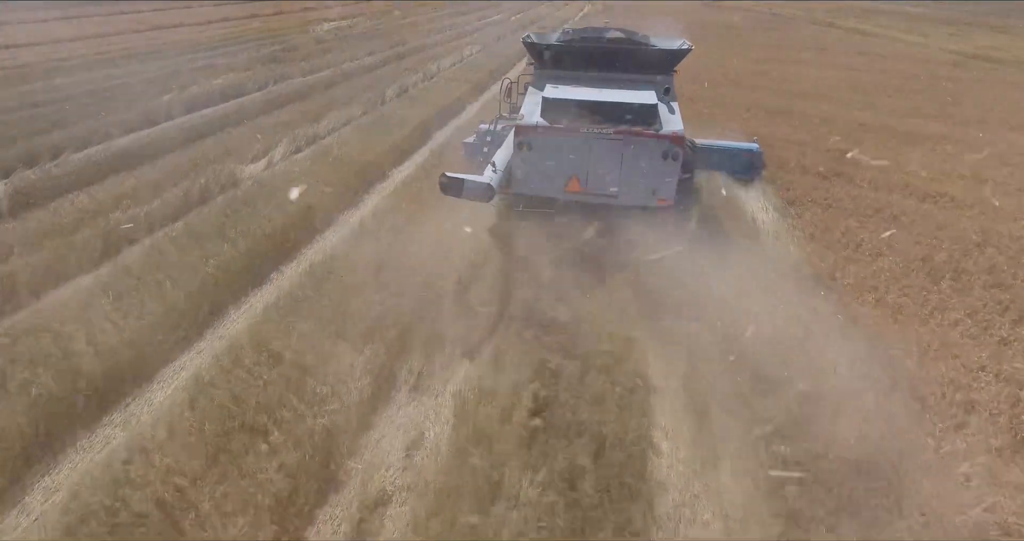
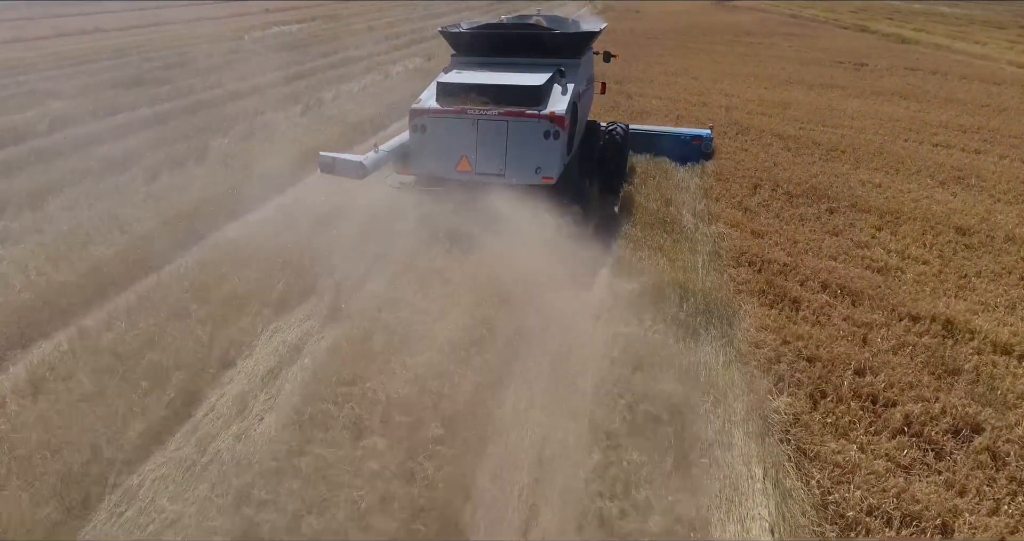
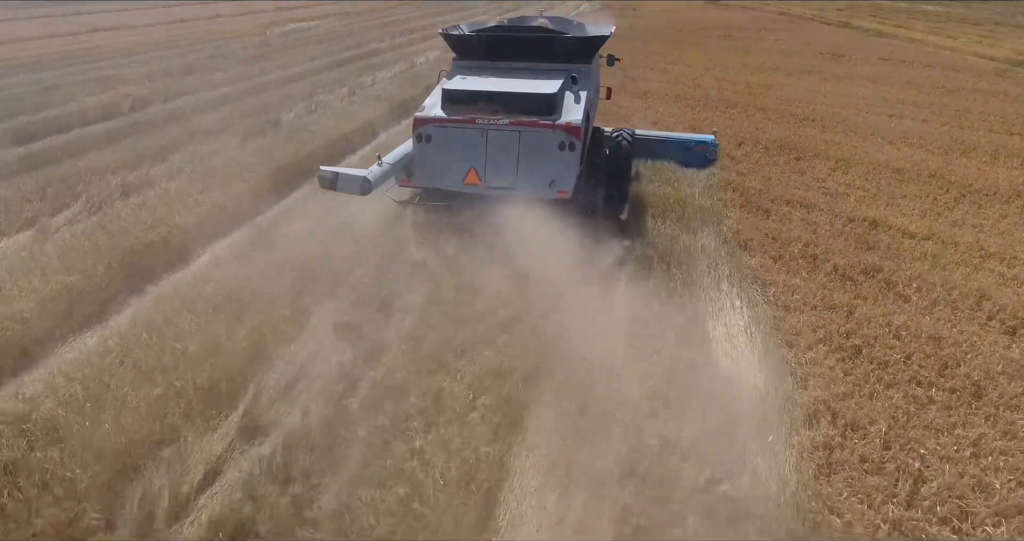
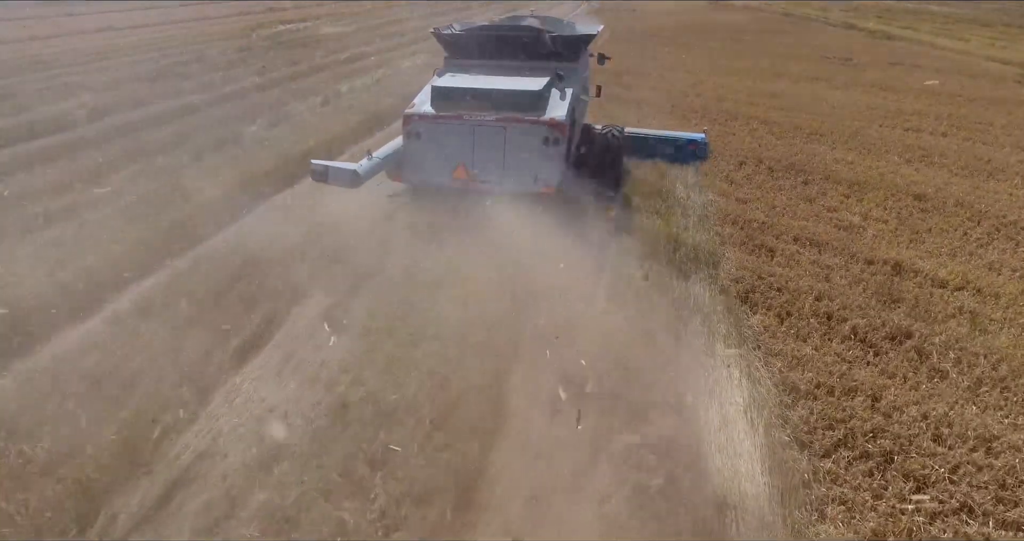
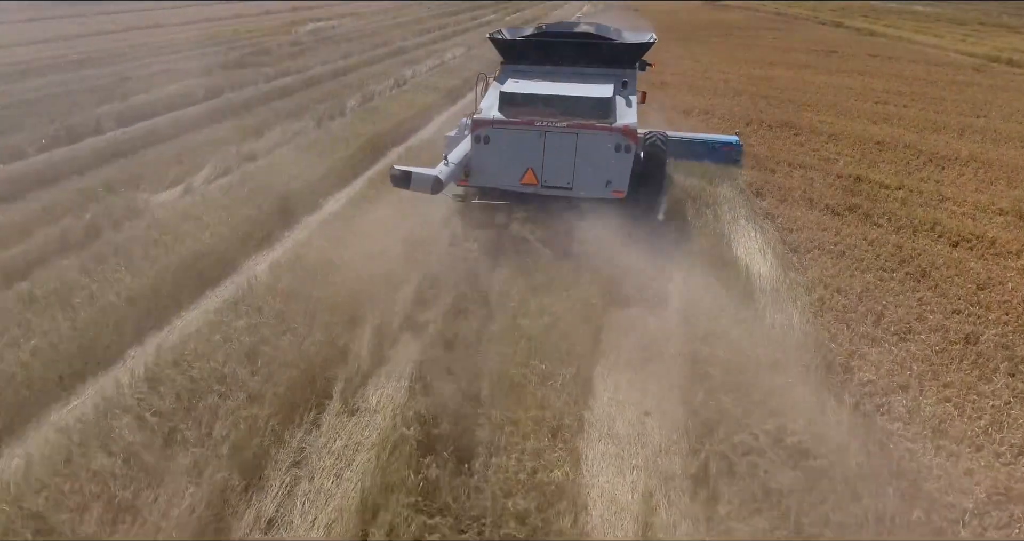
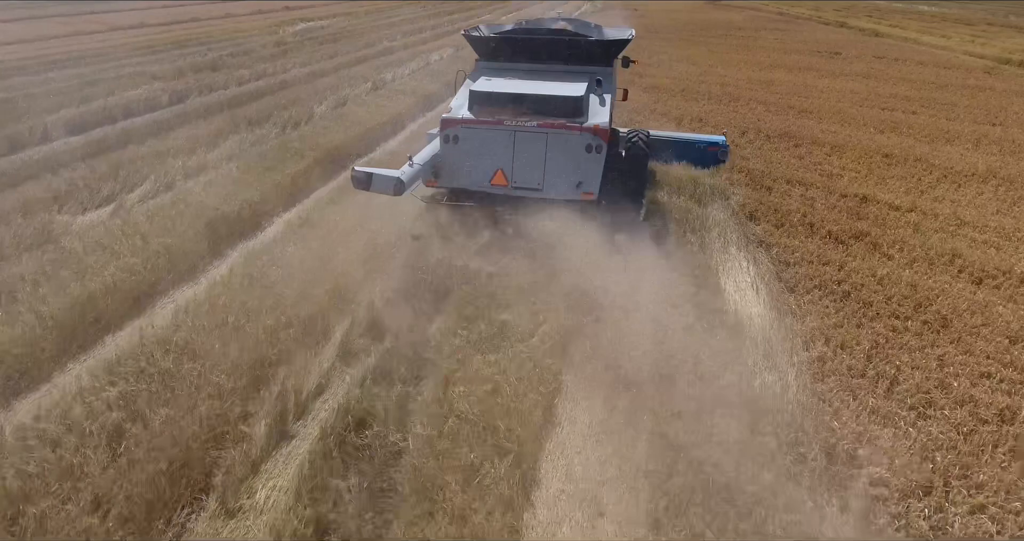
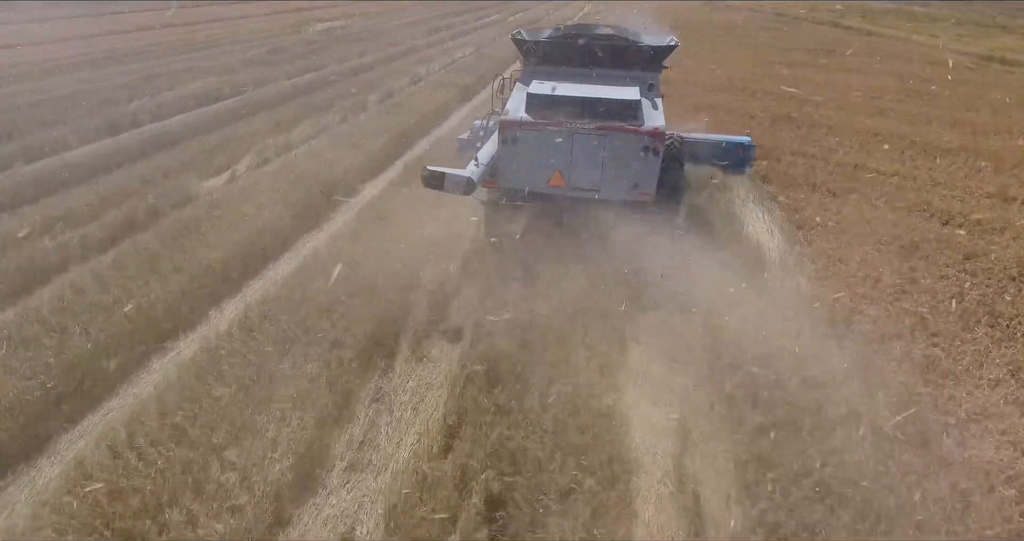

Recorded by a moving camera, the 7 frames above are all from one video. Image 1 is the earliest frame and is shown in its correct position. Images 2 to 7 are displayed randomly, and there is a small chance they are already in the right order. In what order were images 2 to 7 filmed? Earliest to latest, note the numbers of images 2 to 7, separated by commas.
7, 5, 6, 3, 4, 2
